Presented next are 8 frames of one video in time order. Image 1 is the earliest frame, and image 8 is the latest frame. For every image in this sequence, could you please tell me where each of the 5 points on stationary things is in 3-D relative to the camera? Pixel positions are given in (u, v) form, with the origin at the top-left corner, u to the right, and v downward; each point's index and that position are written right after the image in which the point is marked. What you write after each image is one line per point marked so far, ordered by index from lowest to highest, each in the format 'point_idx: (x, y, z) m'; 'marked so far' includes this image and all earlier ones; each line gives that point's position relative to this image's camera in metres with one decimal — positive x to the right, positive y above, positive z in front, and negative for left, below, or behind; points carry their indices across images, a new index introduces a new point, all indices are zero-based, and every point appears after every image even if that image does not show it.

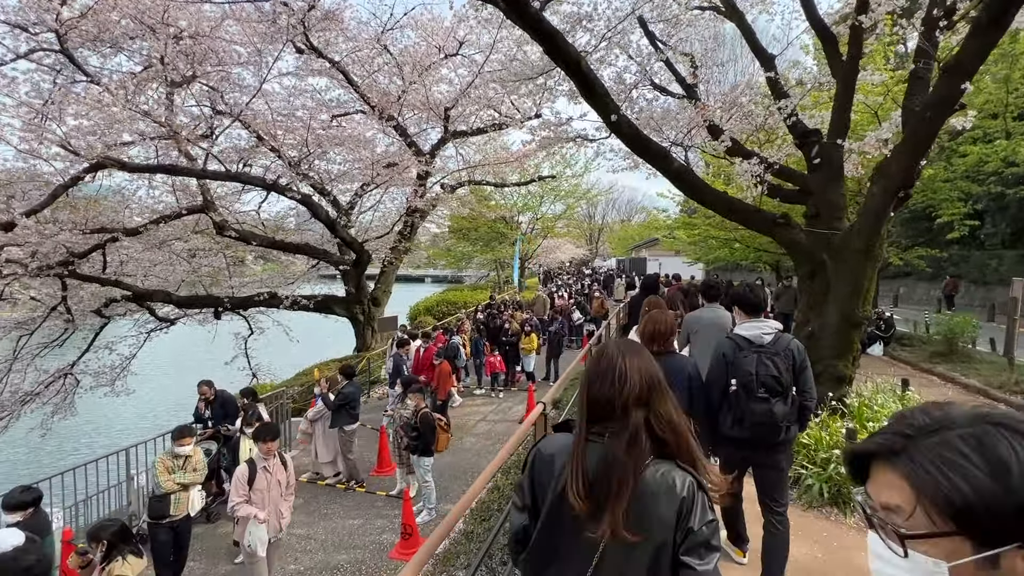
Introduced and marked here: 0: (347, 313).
0: (-4.1, -0.6, +11.6) m
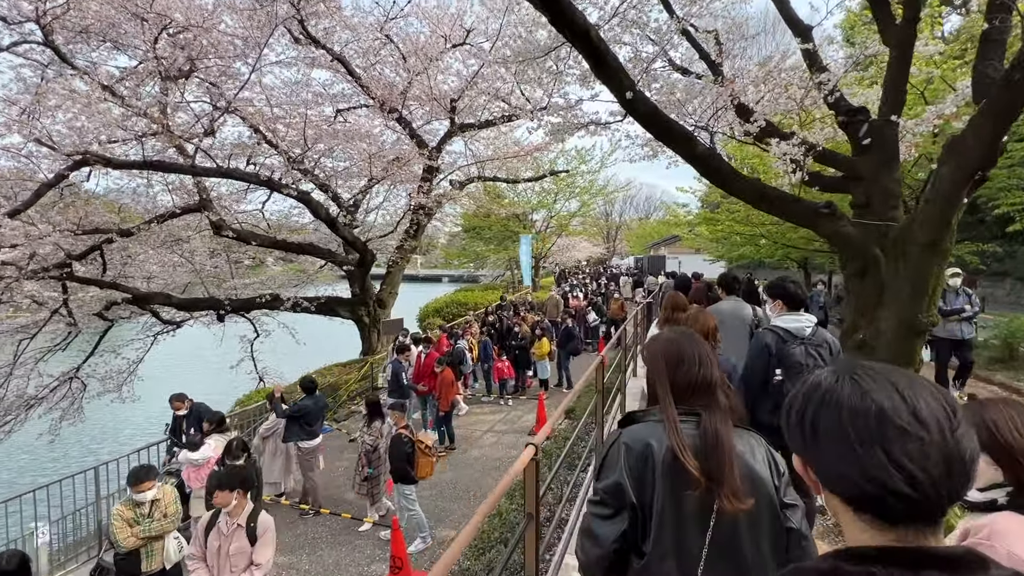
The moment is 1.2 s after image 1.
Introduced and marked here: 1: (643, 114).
0: (-3.8, -0.7, +11.2) m
1: (+1.3, +1.7, +4.4) m
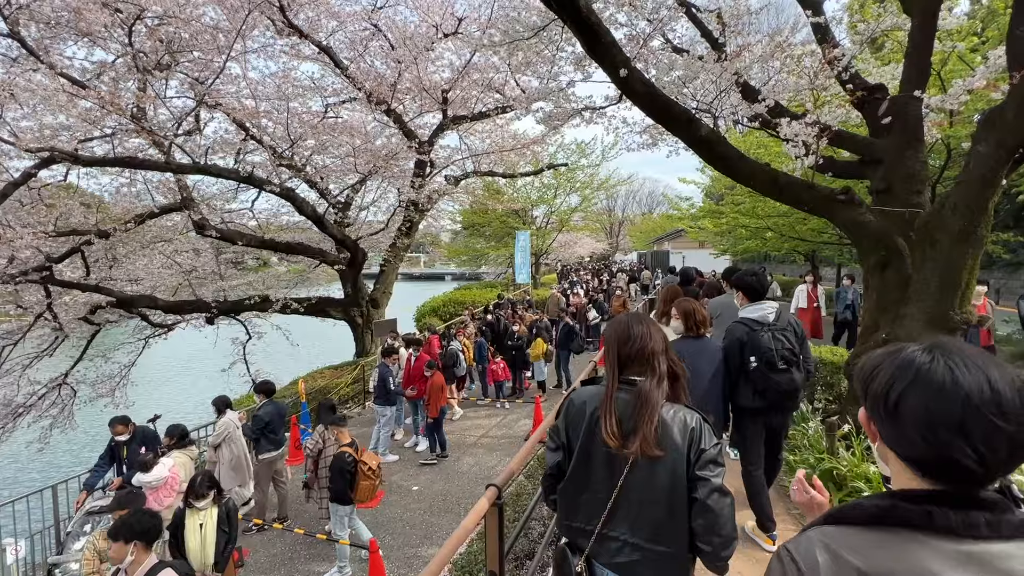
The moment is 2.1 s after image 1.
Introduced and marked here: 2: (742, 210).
0: (-3.9, -0.7, +10.9) m
1: (+1.1, +1.7, +4.0) m
2: (+5.9, +2.0, +12.0) m
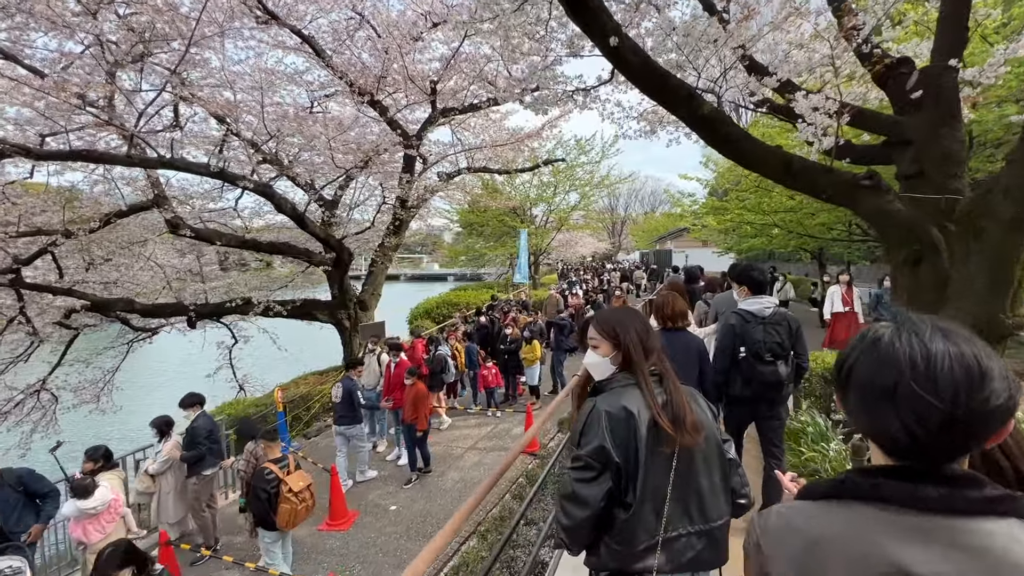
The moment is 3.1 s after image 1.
0: (-4.0, -0.7, +10.4) m
1: (+0.9, +1.7, +3.5) m
2: (+5.8, +2.0, +11.4) m
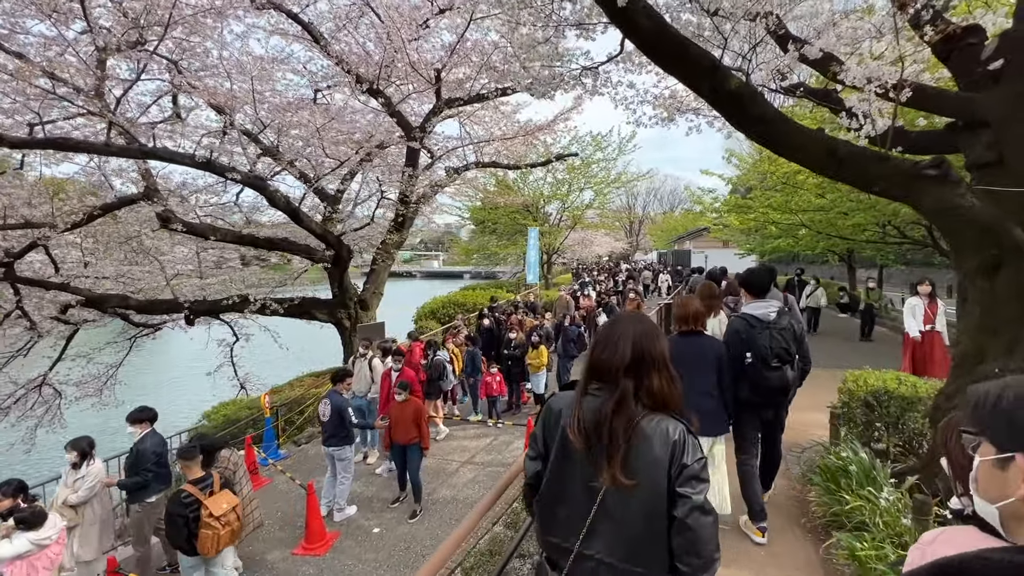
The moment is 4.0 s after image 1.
0: (-3.9, -0.7, +10.0) m
1: (+0.9, +1.6, +3.0) m
2: (+6.0, +1.9, +10.7) m
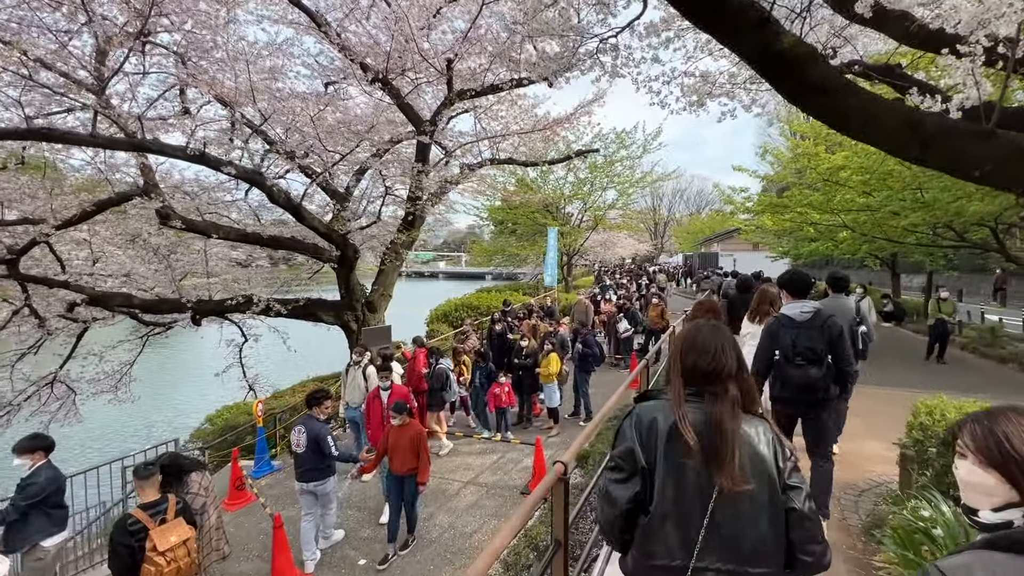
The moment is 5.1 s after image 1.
0: (-3.6, -0.7, +9.6) m
1: (+0.8, +1.6, +2.4) m
2: (+6.3, +1.8, +9.8) m
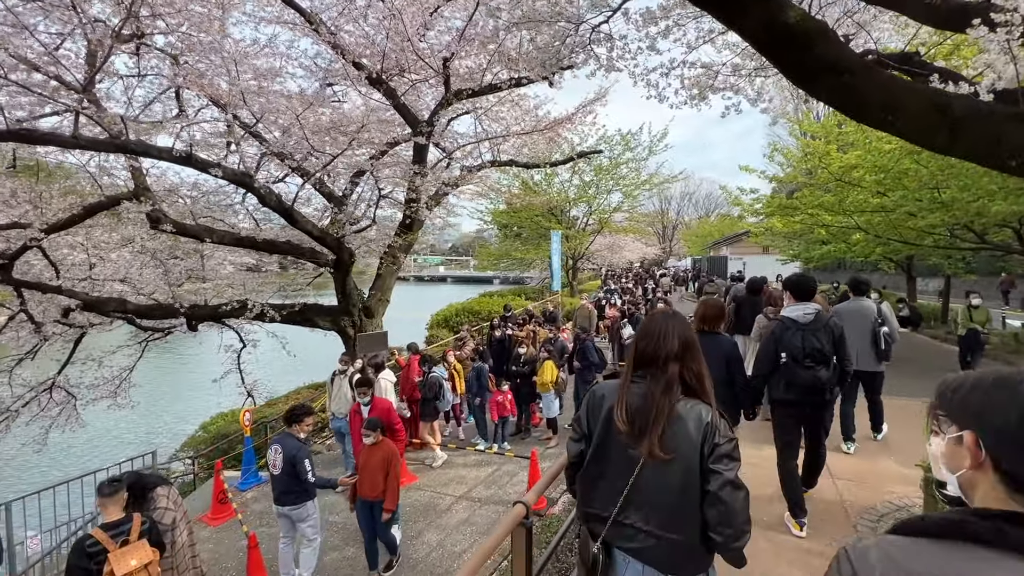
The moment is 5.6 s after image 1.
0: (-3.6, -0.8, +9.4) m
1: (+0.7, +1.5, +2.1) m
2: (+6.3, +1.7, +9.5) m
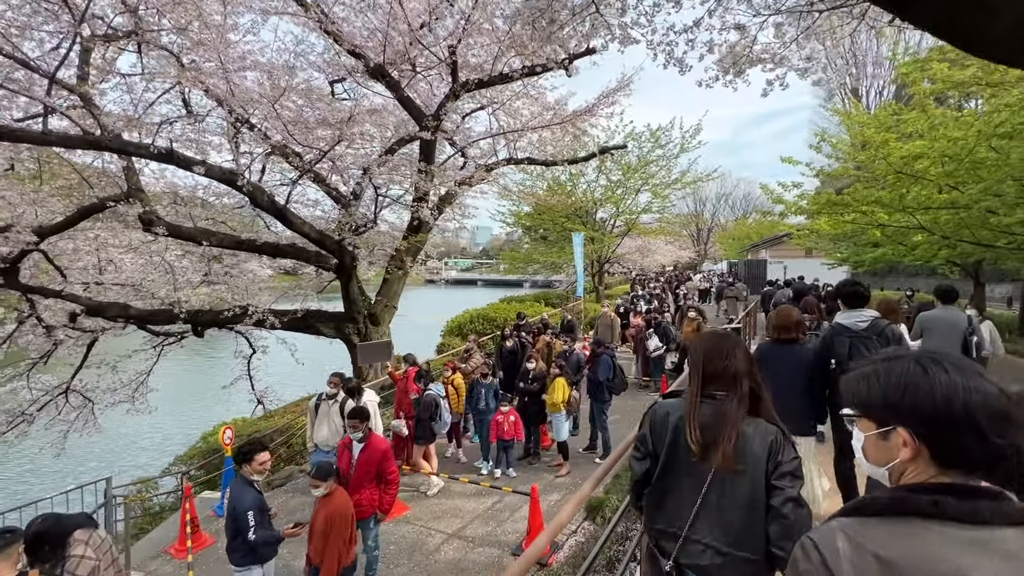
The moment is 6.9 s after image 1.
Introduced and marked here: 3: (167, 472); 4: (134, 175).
0: (-3.3, -0.9, +8.9) m
1: (+0.5, +1.5, +1.4) m
2: (+6.6, +1.5, +8.4) m
3: (-5.3, -2.8, +7.2) m
4: (-5.8, +1.8, +7.2) m
